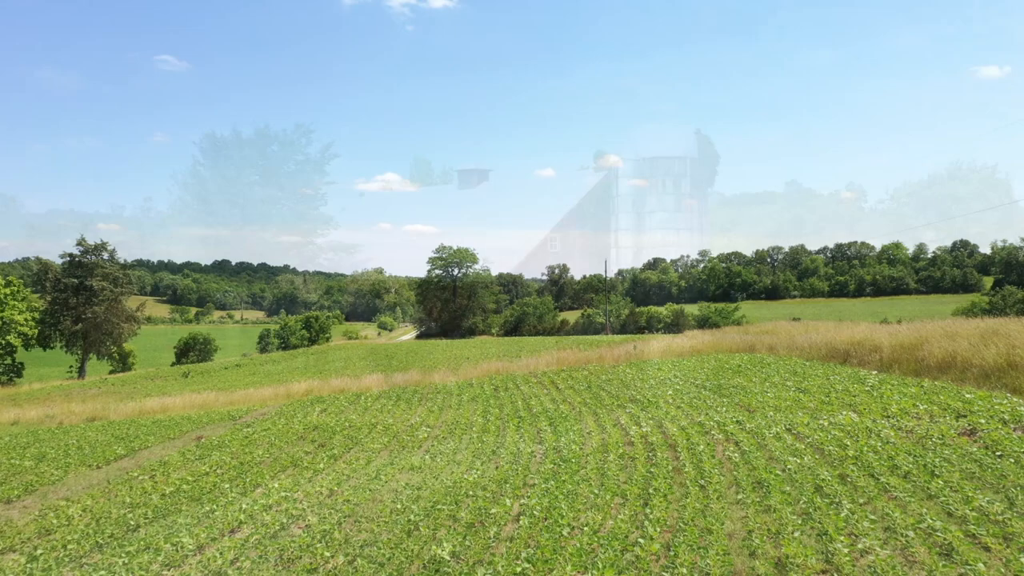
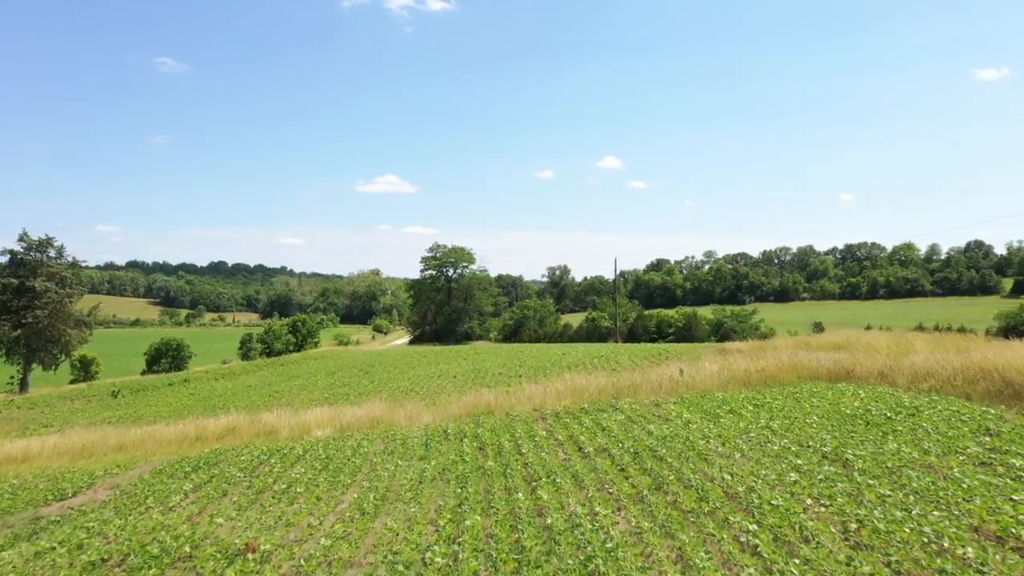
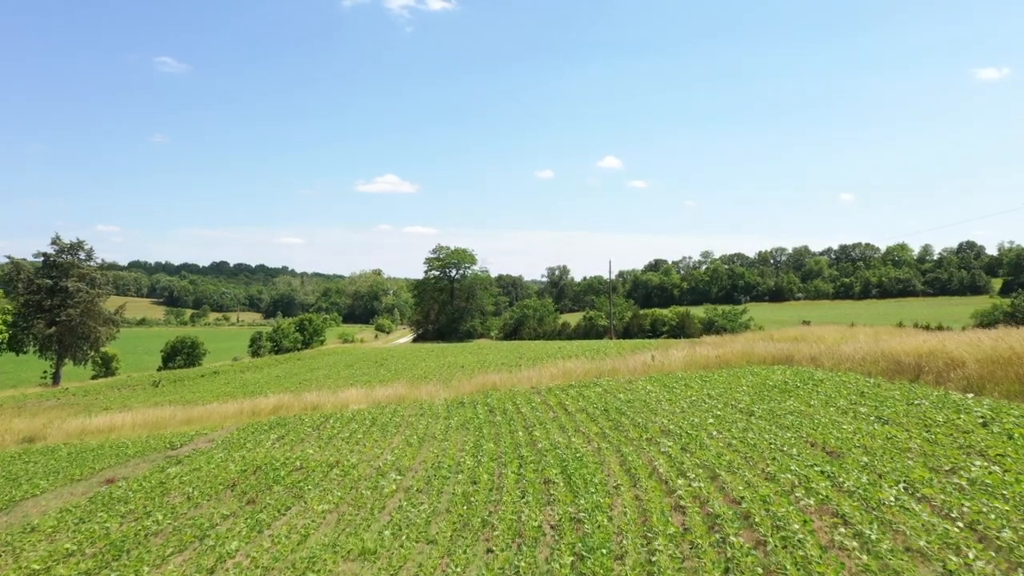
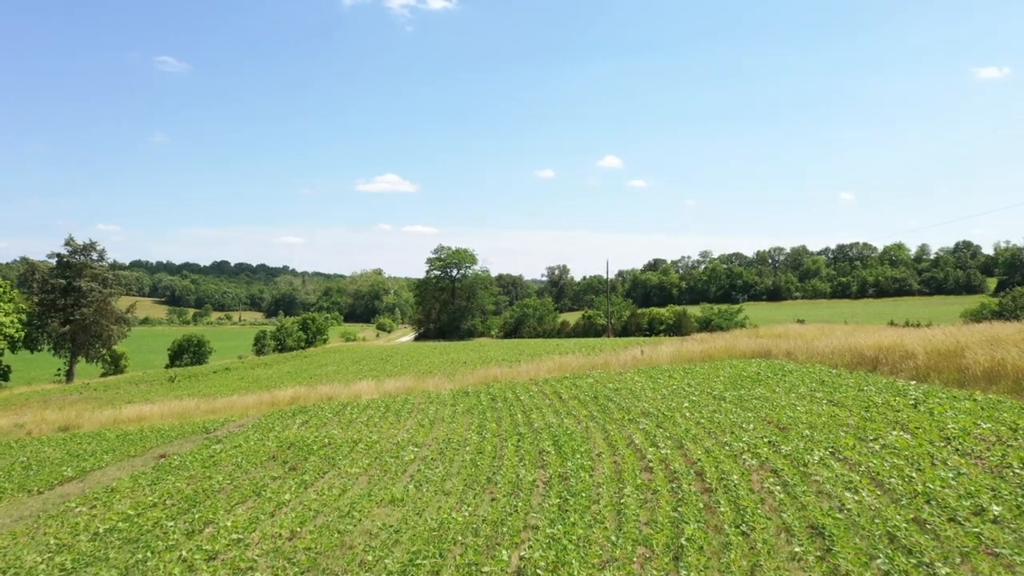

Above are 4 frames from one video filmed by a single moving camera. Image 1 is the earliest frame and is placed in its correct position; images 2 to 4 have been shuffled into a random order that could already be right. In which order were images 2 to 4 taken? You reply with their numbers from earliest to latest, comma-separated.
4, 3, 2
